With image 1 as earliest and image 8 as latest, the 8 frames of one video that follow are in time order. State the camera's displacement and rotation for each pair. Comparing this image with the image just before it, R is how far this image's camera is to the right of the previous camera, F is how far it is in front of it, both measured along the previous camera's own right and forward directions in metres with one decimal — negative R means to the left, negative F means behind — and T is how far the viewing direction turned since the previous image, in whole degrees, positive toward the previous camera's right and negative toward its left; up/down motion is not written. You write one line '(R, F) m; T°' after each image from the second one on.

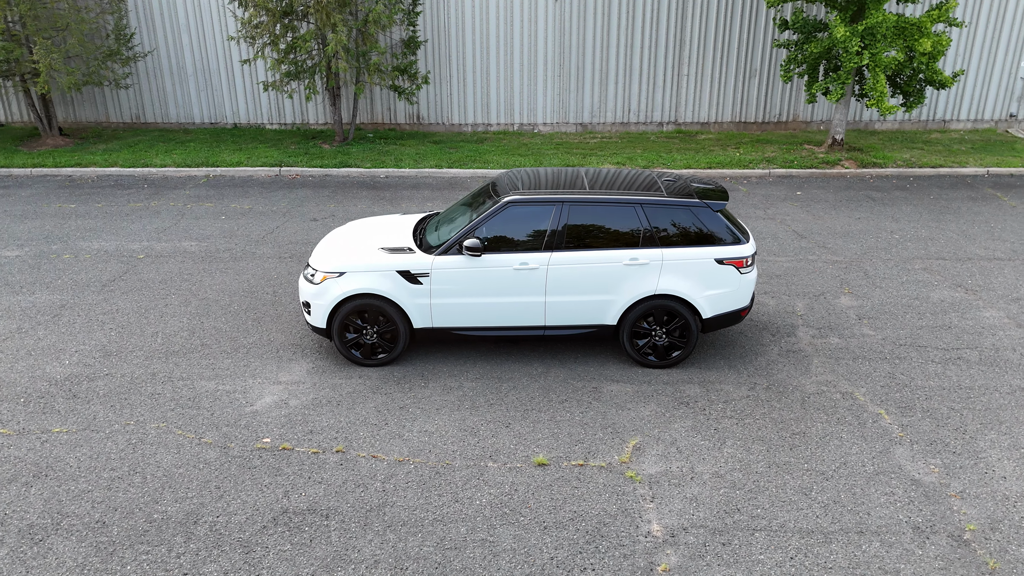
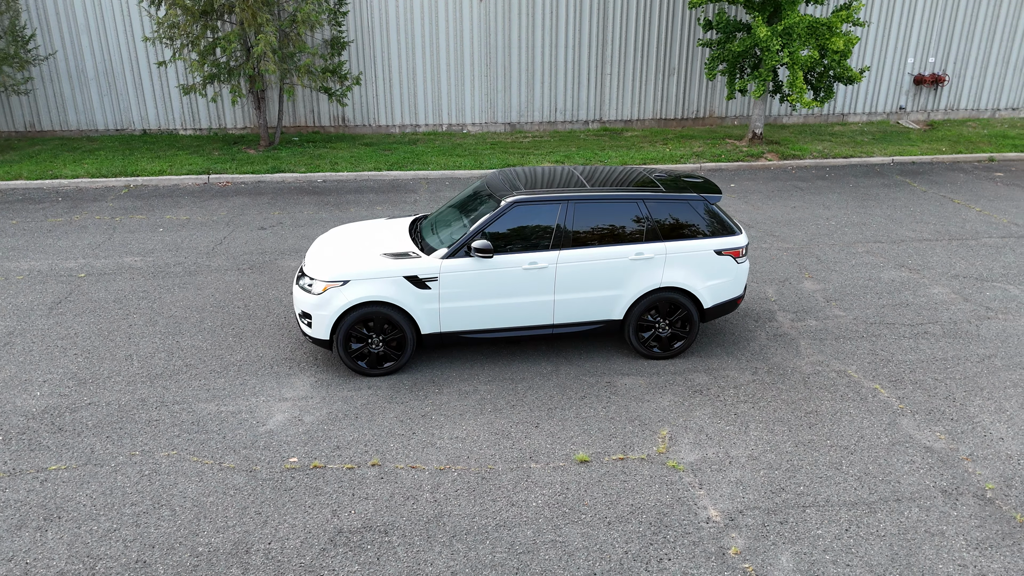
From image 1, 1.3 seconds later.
(-0.9, +0.1) m; +8°
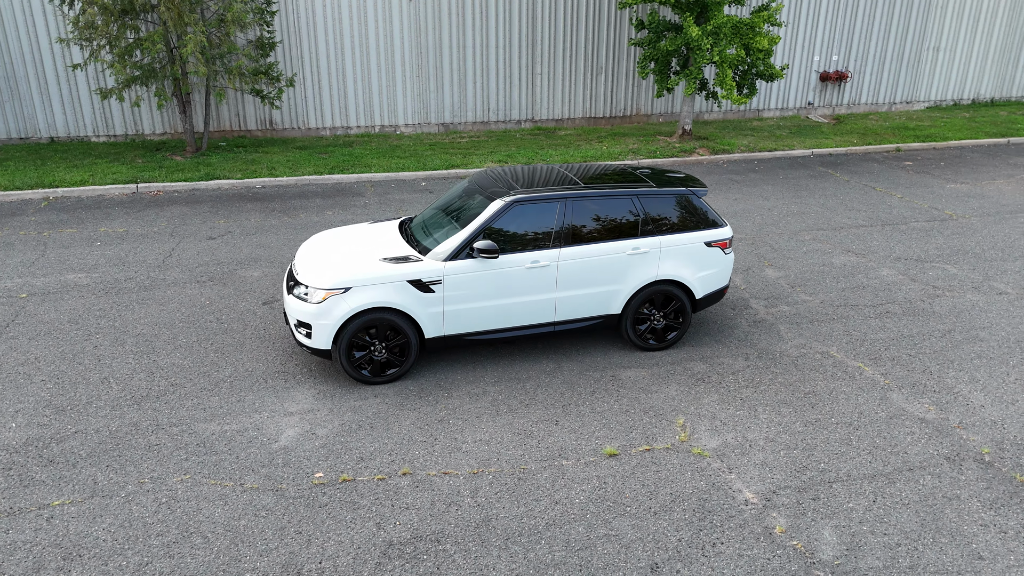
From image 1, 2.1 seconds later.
(-0.8, +0.1) m; +7°
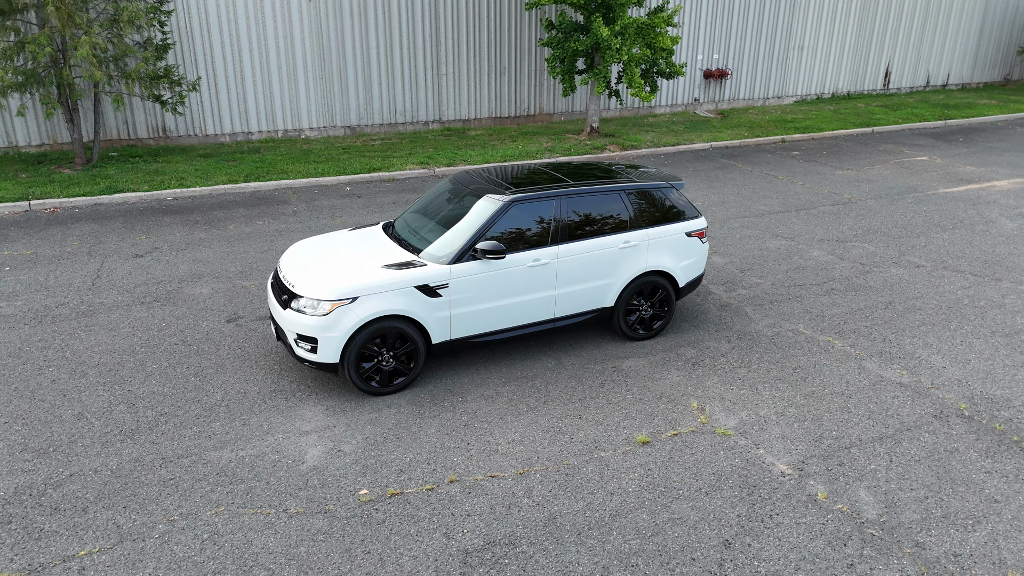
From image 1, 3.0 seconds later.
(-1.1, +0.1) m; +10°
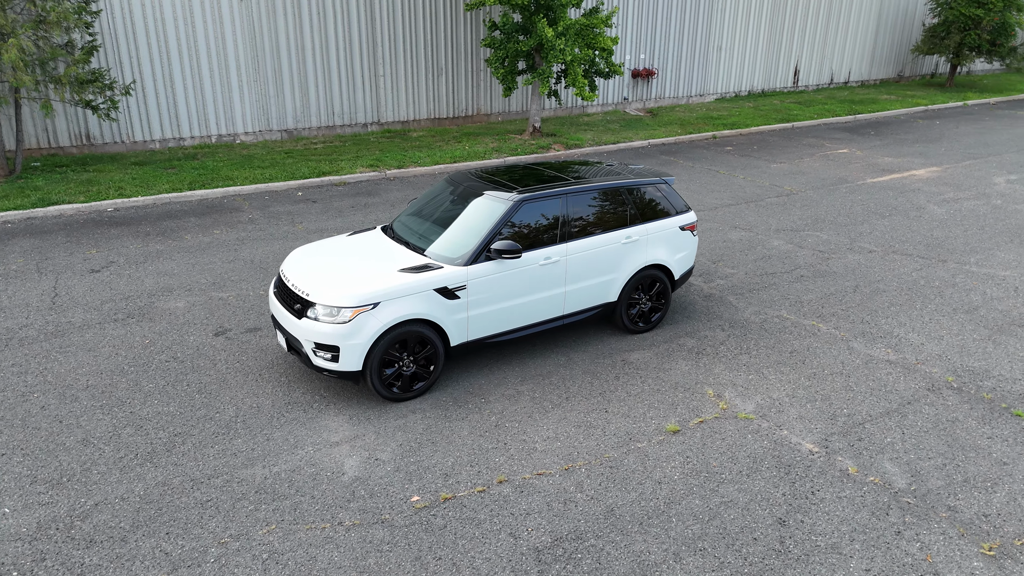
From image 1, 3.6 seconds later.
(-0.8, 0.0) m; +7°
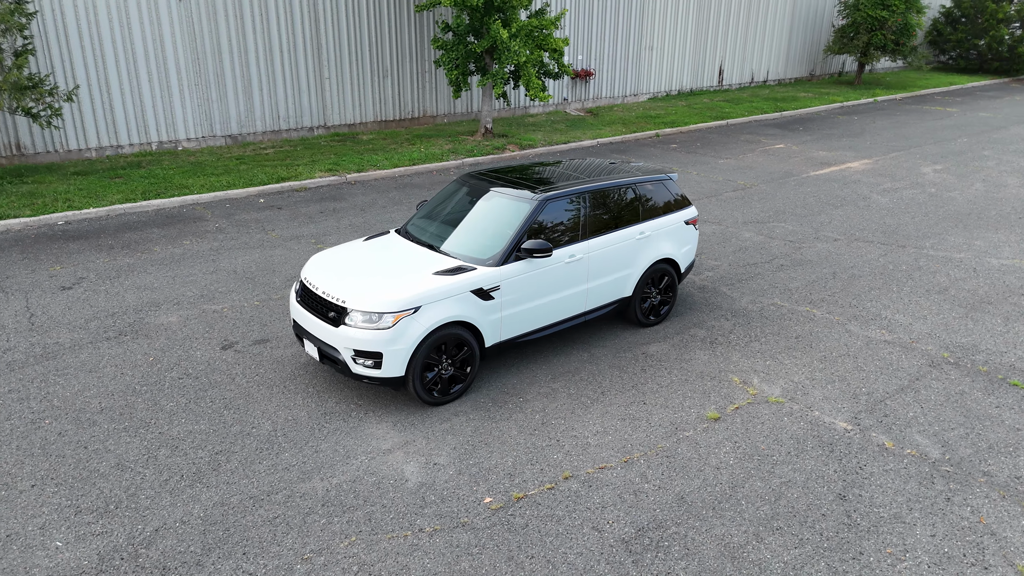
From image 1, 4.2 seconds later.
(-0.9, 0.0) m; +6°
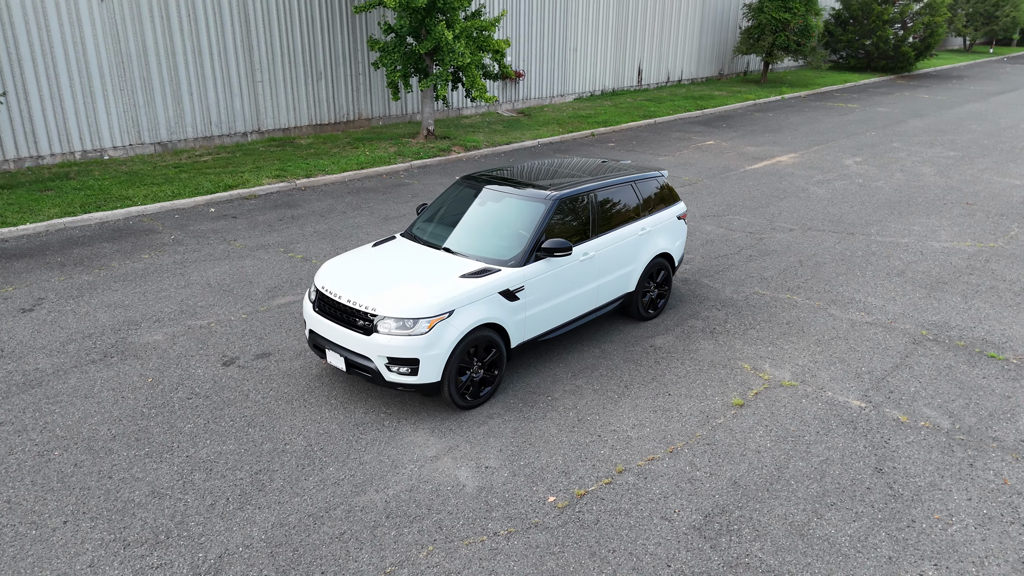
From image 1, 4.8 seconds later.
(-0.9, 0.0) m; +7°
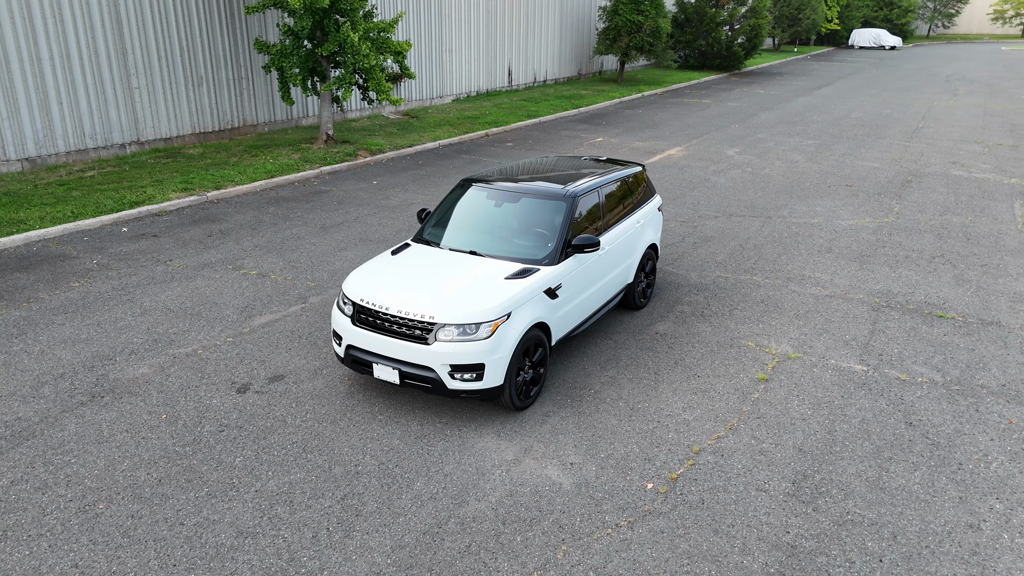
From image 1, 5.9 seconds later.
(-1.5, +0.1) m; +12°
